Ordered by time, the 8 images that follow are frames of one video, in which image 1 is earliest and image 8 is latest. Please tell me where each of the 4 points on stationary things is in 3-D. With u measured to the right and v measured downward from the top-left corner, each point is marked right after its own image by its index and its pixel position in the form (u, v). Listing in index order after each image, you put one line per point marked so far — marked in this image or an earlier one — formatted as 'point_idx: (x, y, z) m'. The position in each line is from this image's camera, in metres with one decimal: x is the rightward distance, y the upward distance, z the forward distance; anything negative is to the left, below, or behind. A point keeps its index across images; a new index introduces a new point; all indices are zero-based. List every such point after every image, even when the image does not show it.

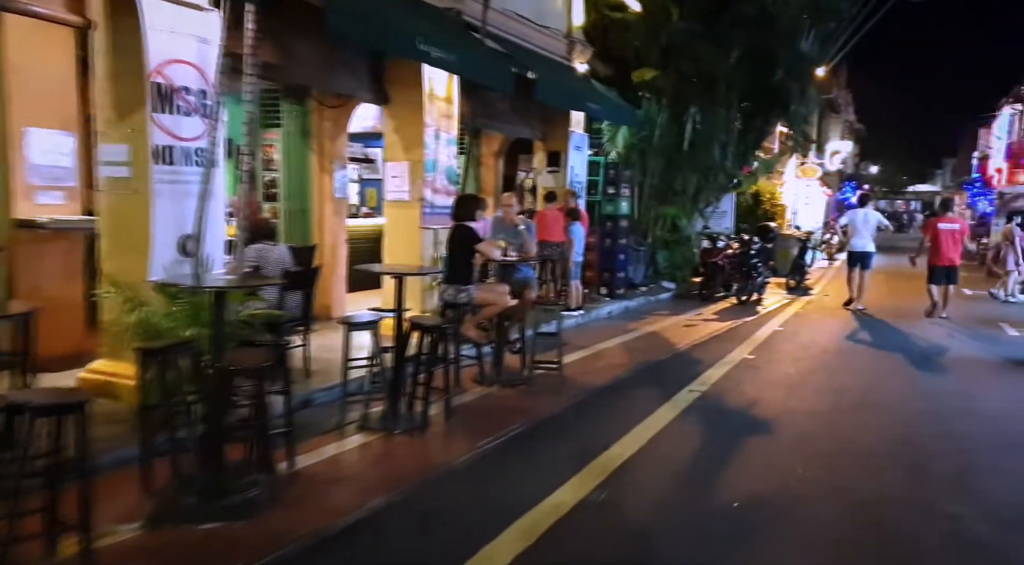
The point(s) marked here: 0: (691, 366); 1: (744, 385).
0: (+2.1, -1.0, +9.0) m
1: (+2.4, -1.1, +8.1) m
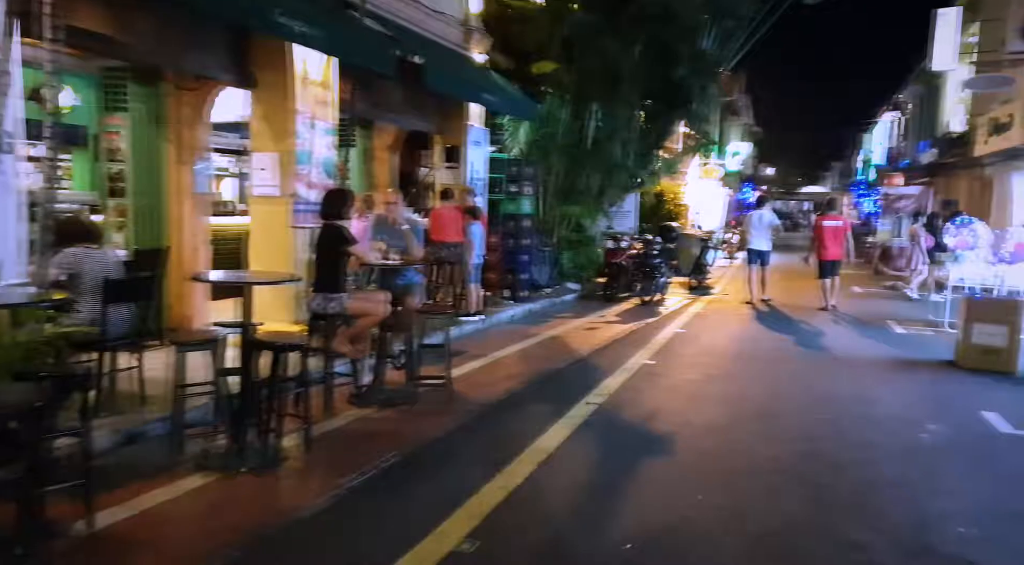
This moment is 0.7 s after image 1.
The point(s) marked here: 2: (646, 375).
0: (+0.8, -1.0, +8.5) m
1: (+1.3, -1.1, +7.6) m
2: (+1.5, -1.0, +8.6) m
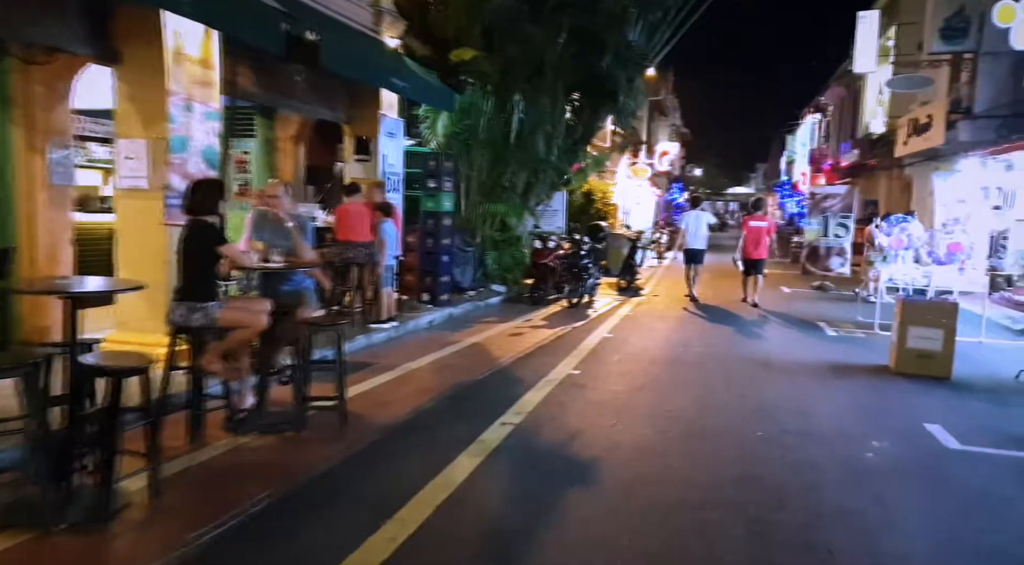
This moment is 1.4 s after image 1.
0: (0.0, -1.0, +7.7) m
1: (+0.5, -1.1, +6.9) m
2: (+0.6, -1.1, +7.9) m
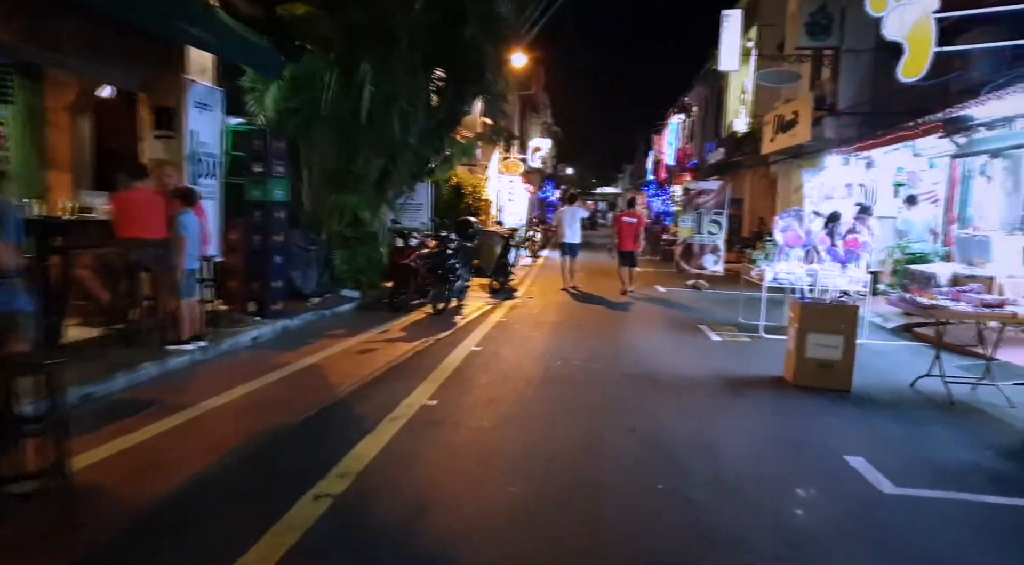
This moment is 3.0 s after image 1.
0: (-1.3, -1.1, +5.9) m
1: (-0.6, -1.2, +5.2) m
2: (-0.7, -1.1, +6.2) m
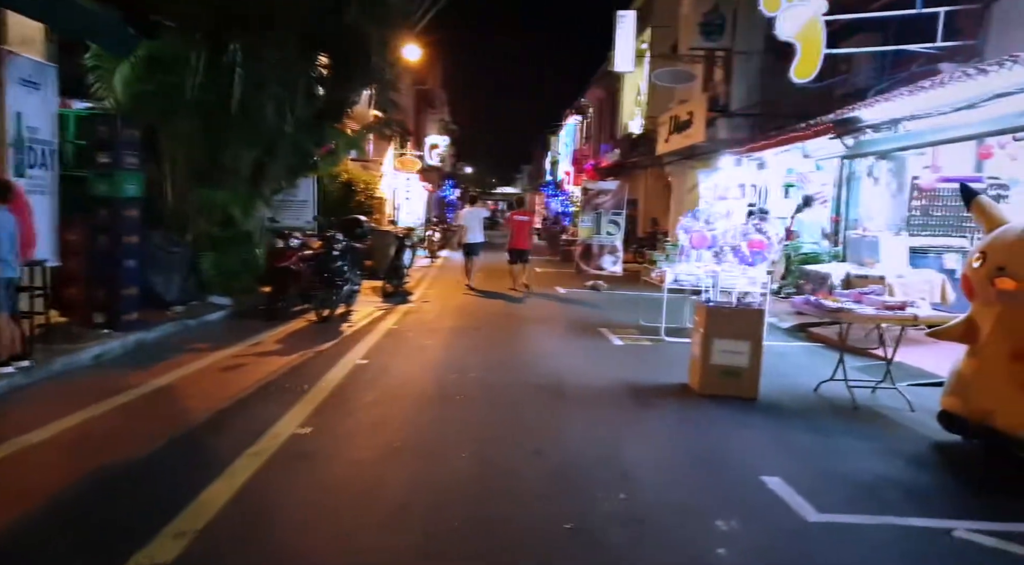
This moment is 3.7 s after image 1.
0: (-2.0, -1.2, +5.0) m
1: (-1.3, -1.3, +4.3) m
2: (-1.5, -1.2, +5.3) m
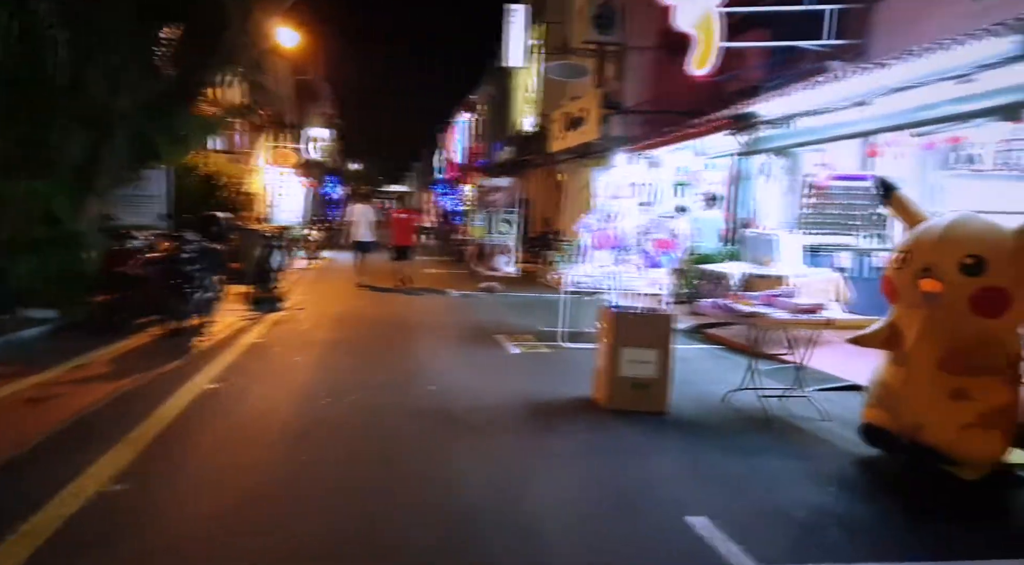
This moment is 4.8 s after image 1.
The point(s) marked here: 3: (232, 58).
0: (-2.6, -1.3, +3.7) m
1: (-1.8, -1.3, +3.2) m
2: (-2.1, -1.3, +4.1) m
3: (-3.6, +3.0, +10.4) m
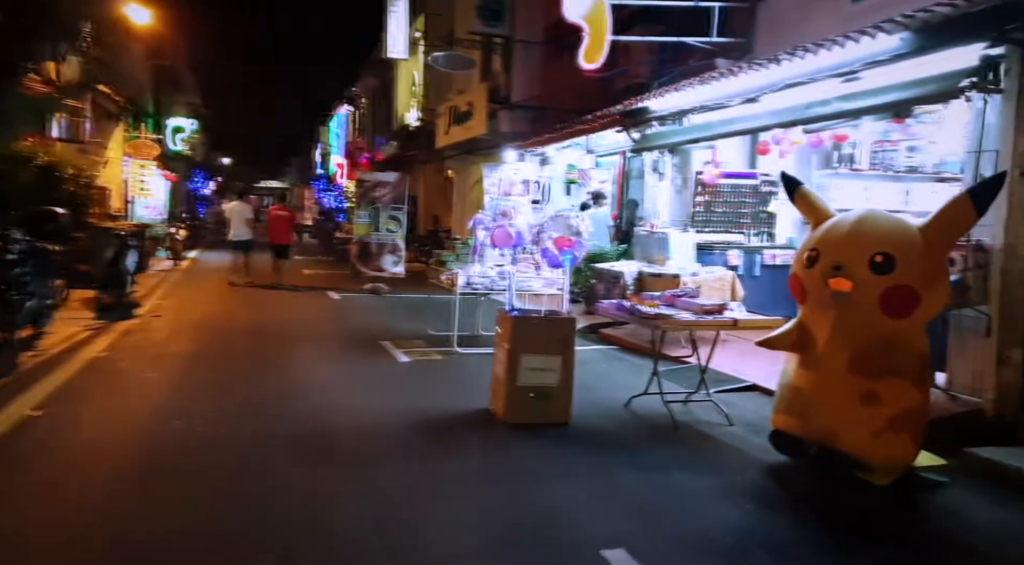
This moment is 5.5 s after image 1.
0: (-3.0, -1.3, +2.7) m
1: (-2.1, -1.4, +2.3) m
2: (-2.6, -1.3, +3.2) m
3: (-5.0, +3.0, +9.1) m
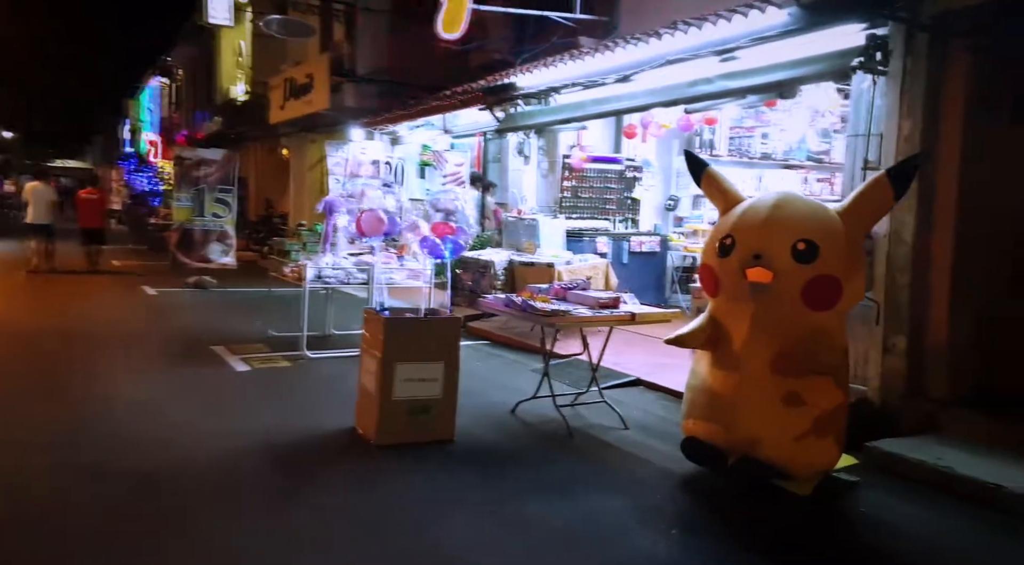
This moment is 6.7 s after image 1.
0: (-3.0, -1.4, +1.1) m
1: (-2.0, -1.4, +0.9) m
2: (-2.7, -1.4, +1.7) m
3: (-6.3, +3.0, +6.9) m
